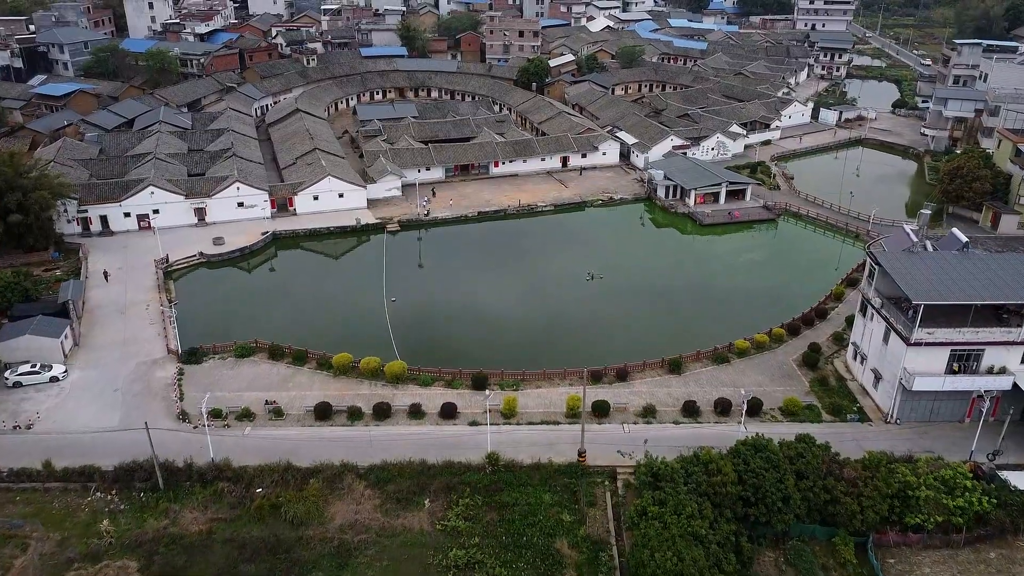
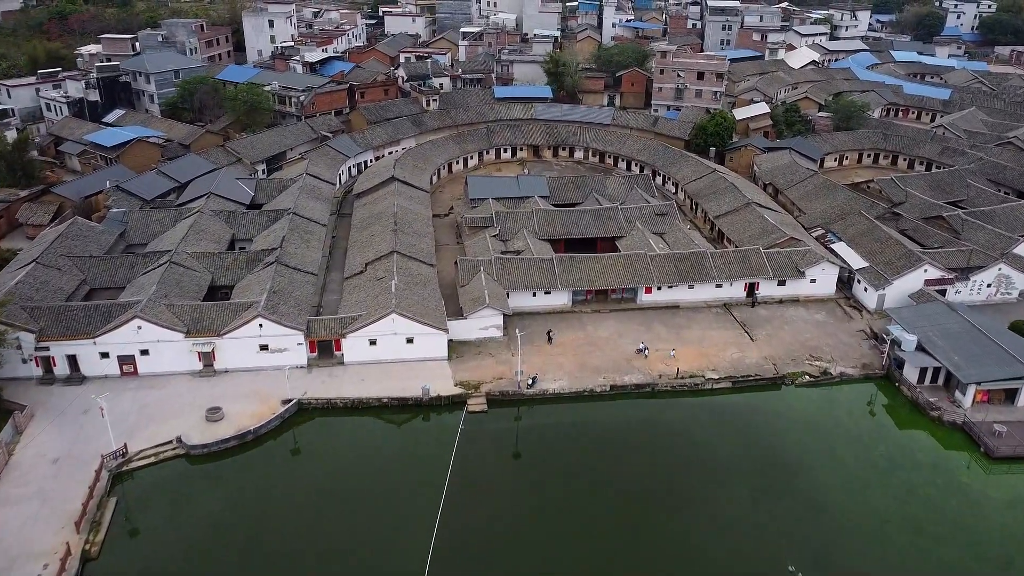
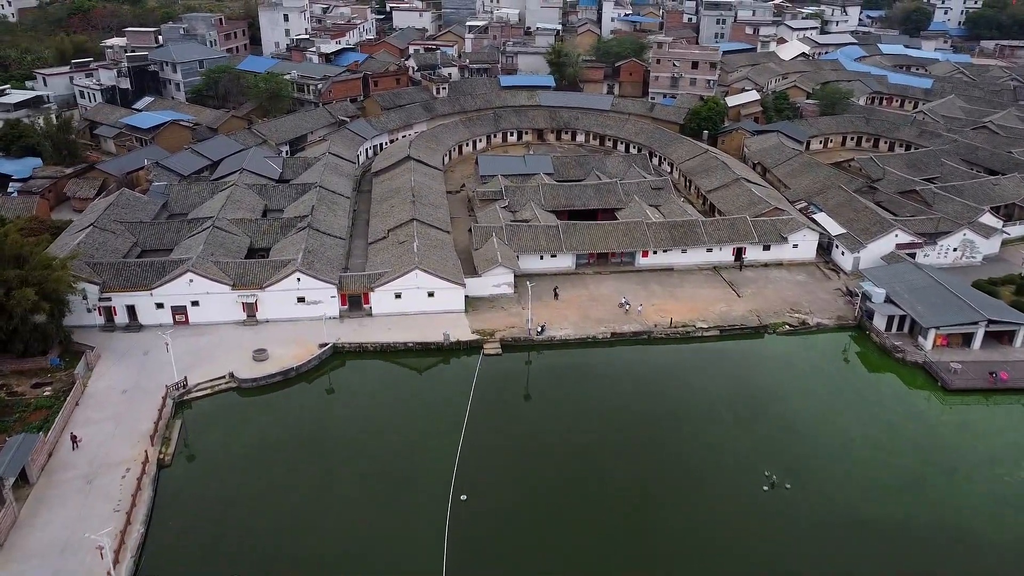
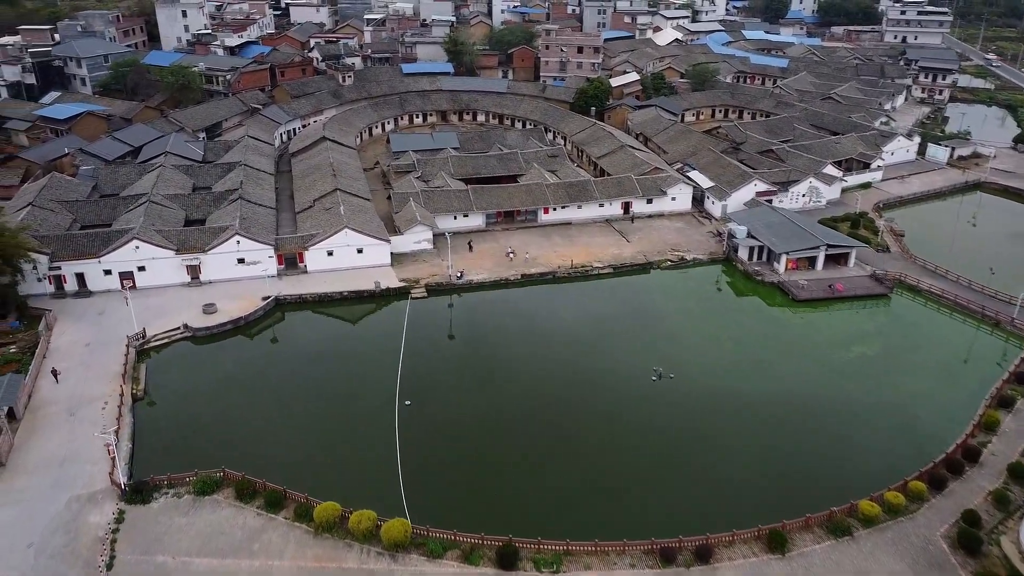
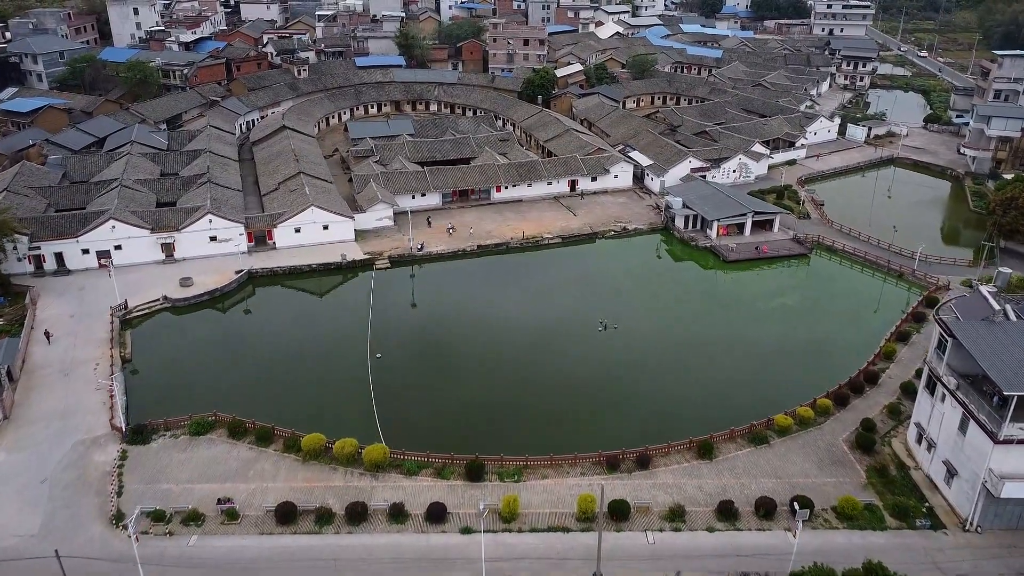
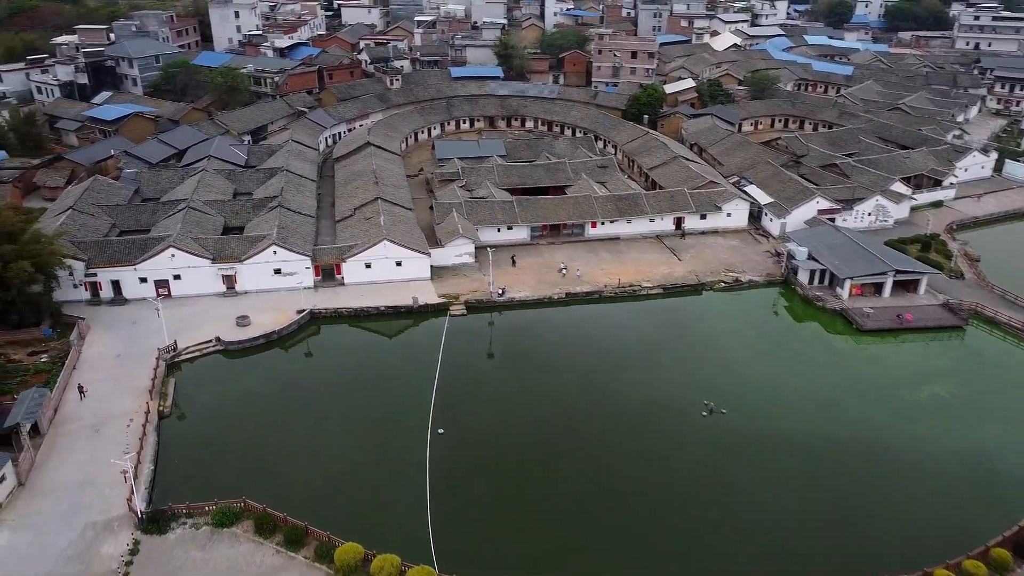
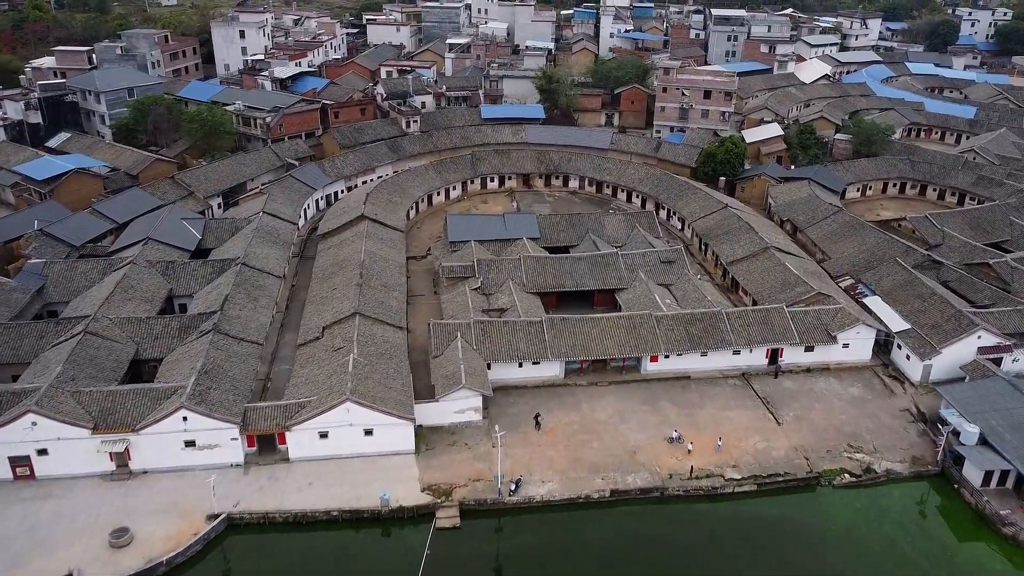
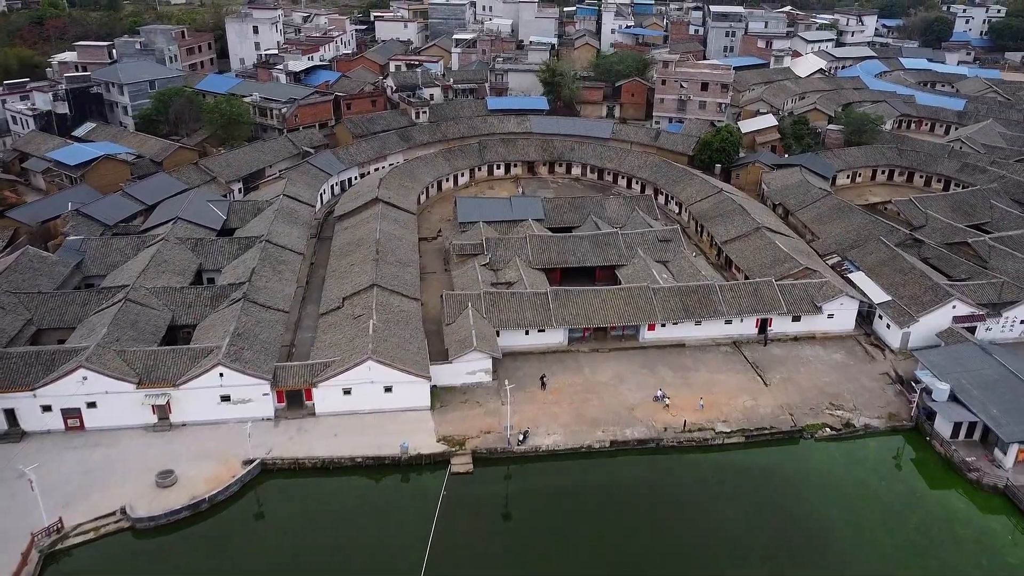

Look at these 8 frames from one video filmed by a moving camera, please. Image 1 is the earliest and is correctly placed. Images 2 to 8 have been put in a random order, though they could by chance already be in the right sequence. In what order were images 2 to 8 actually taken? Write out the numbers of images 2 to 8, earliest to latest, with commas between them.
5, 4, 6, 3, 2, 8, 7
